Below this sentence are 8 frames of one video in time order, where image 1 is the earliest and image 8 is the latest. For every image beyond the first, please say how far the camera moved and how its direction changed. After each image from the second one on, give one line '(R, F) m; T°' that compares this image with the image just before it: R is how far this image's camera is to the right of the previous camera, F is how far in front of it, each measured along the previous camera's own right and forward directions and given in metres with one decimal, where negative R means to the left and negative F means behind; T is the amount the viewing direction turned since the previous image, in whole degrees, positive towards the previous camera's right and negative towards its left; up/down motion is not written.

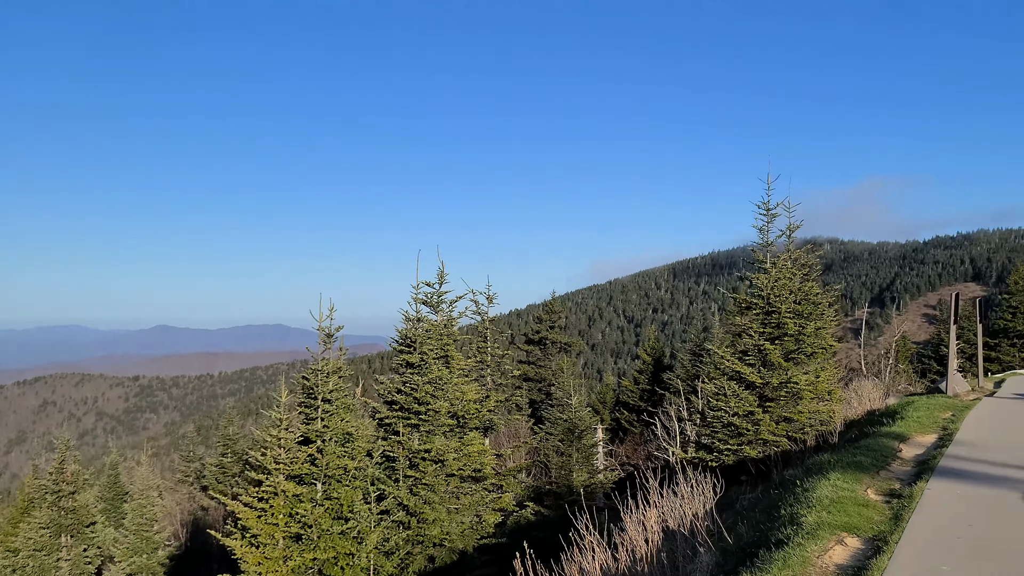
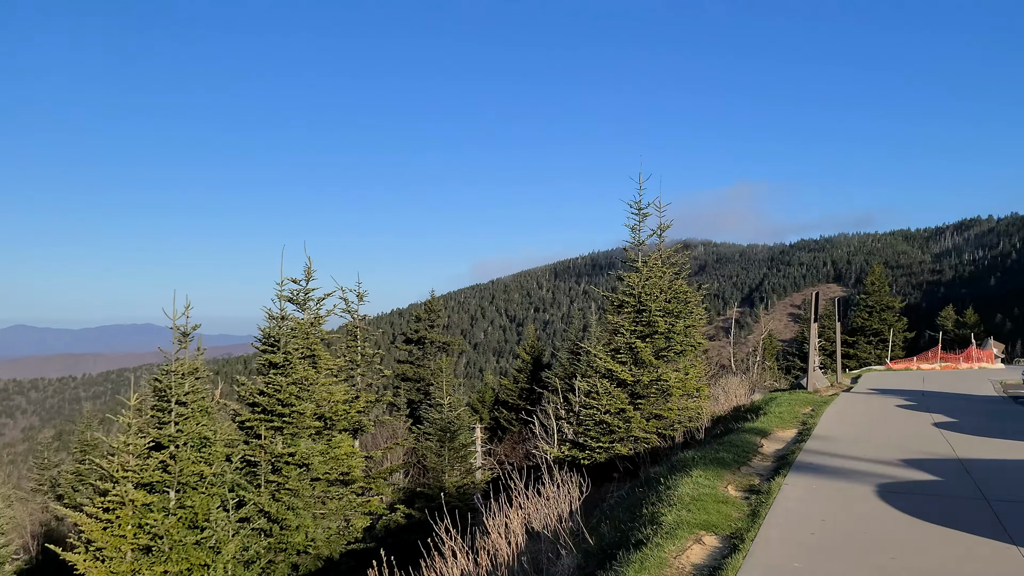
(+0.7, +1.2) m; +10°
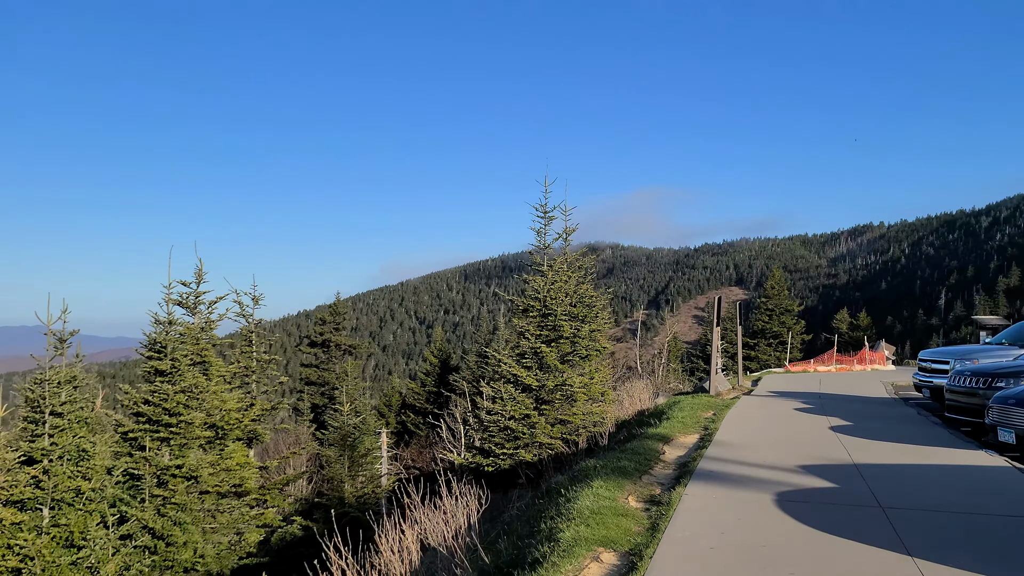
(+0.4, +0.7) m; +8°
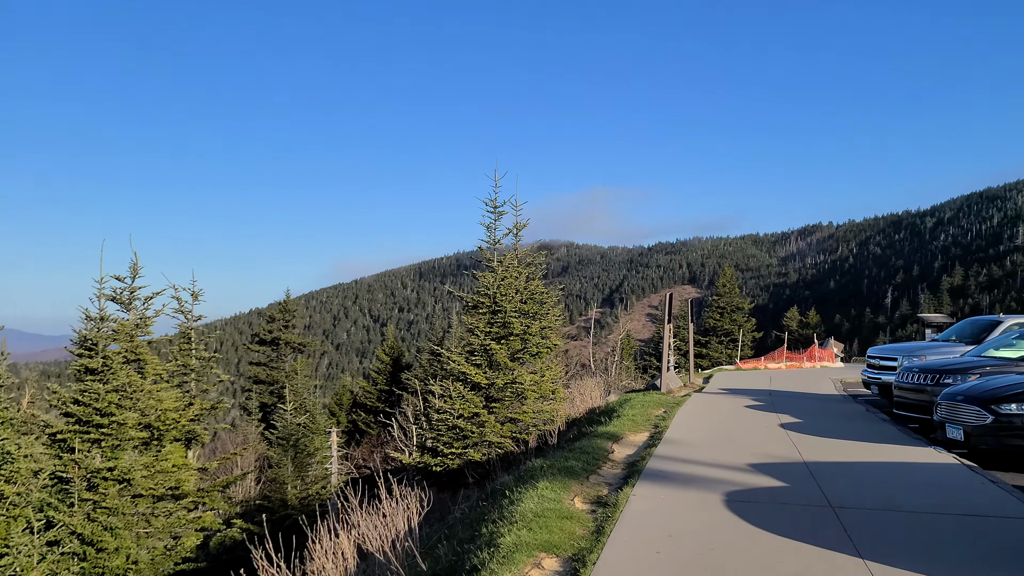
(+0.2, +0.5) m; +4°
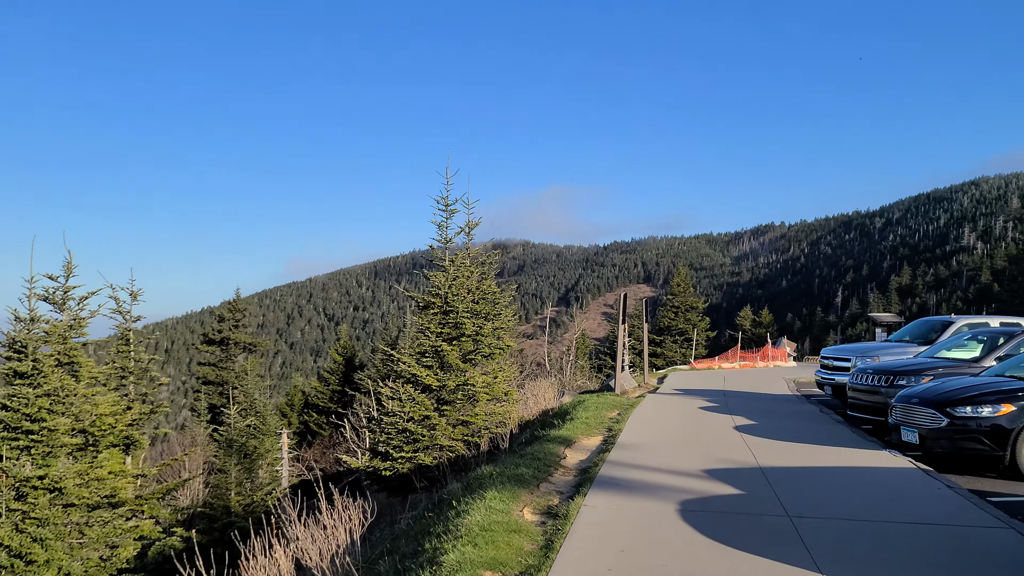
(+0.2, +0.4) m; +4°
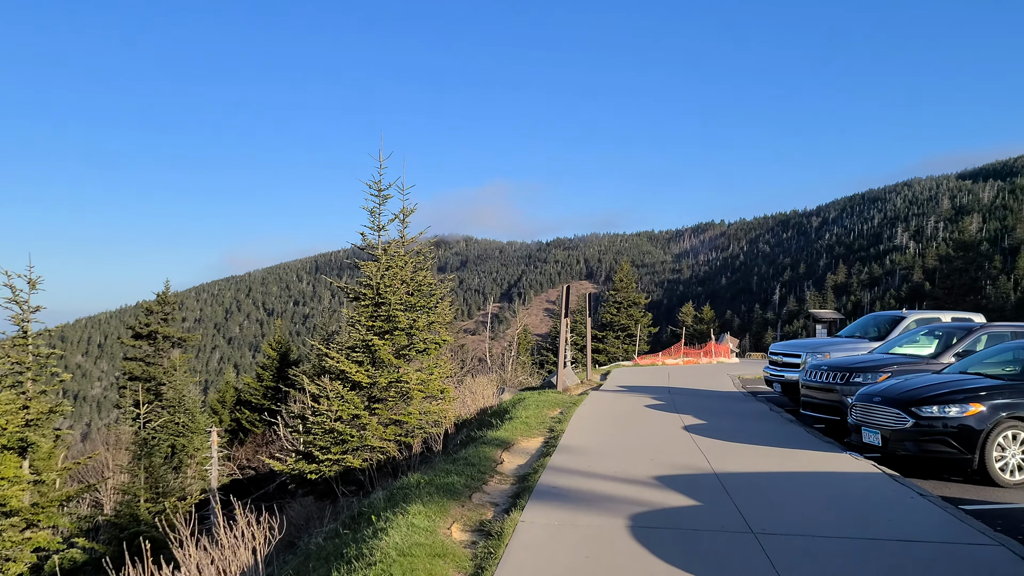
(+0.1, +0.9) m; +5°
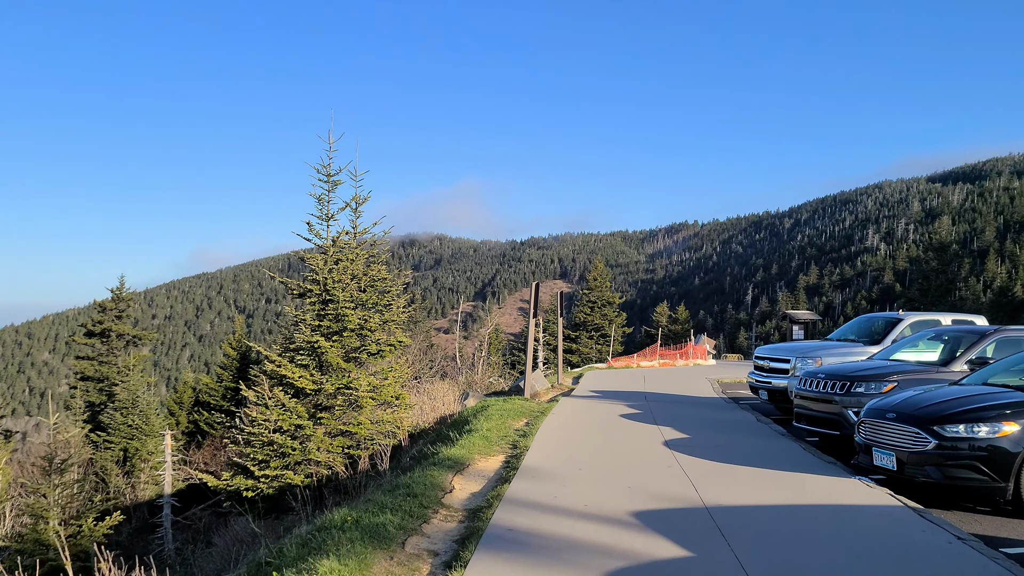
(+0.2, +1.1) m; +2°
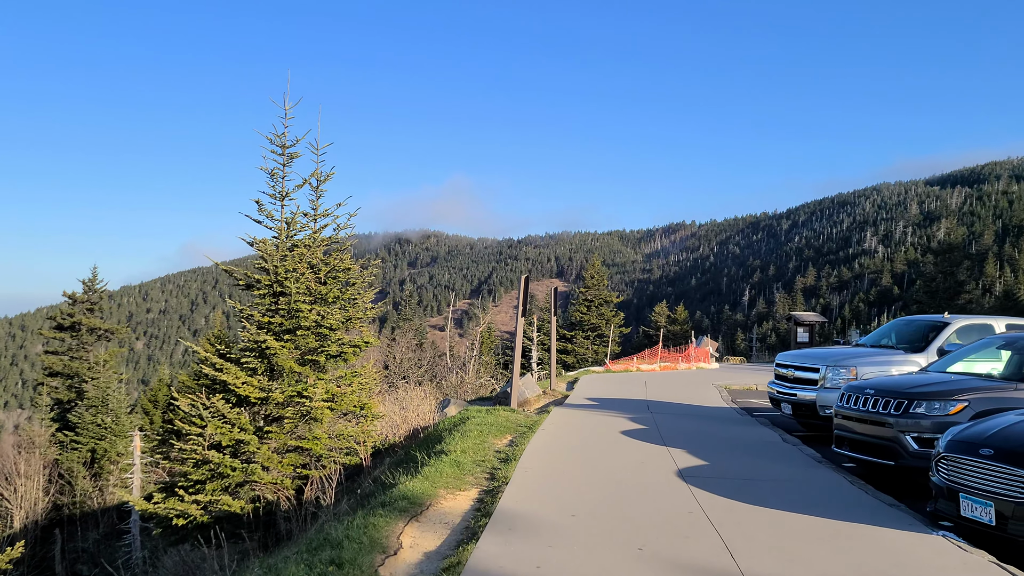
(+0.2, +1.4) m; 0°
